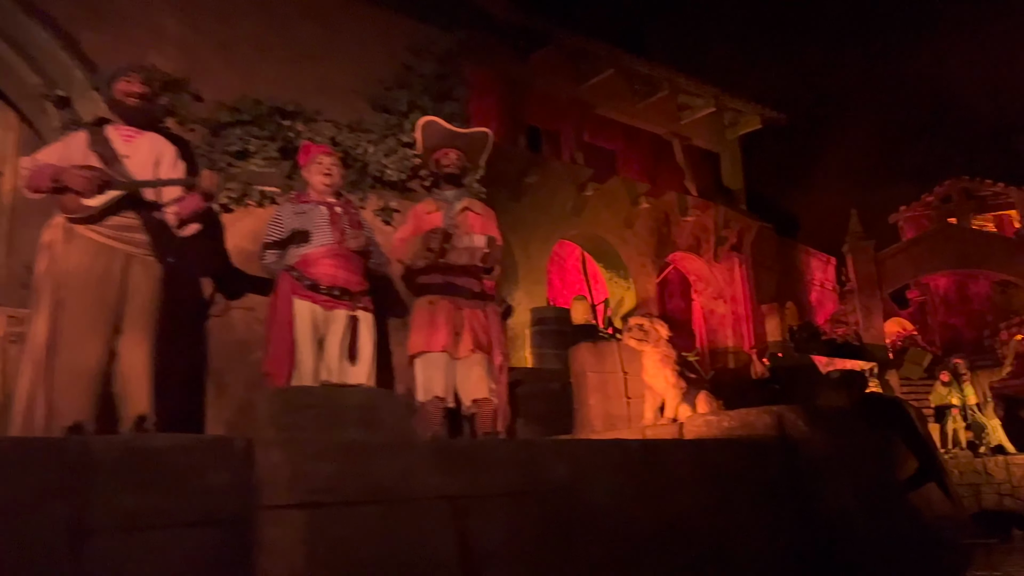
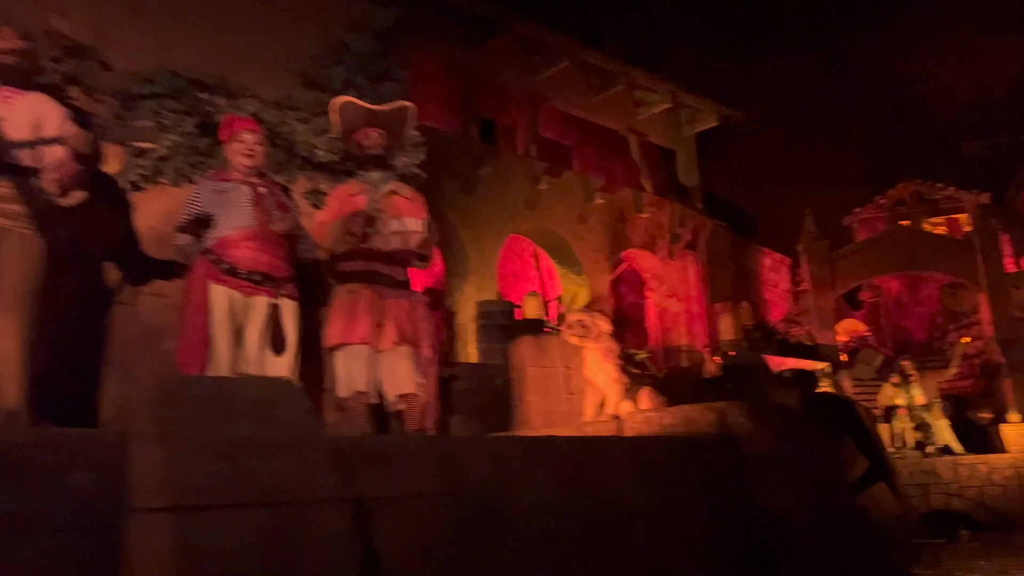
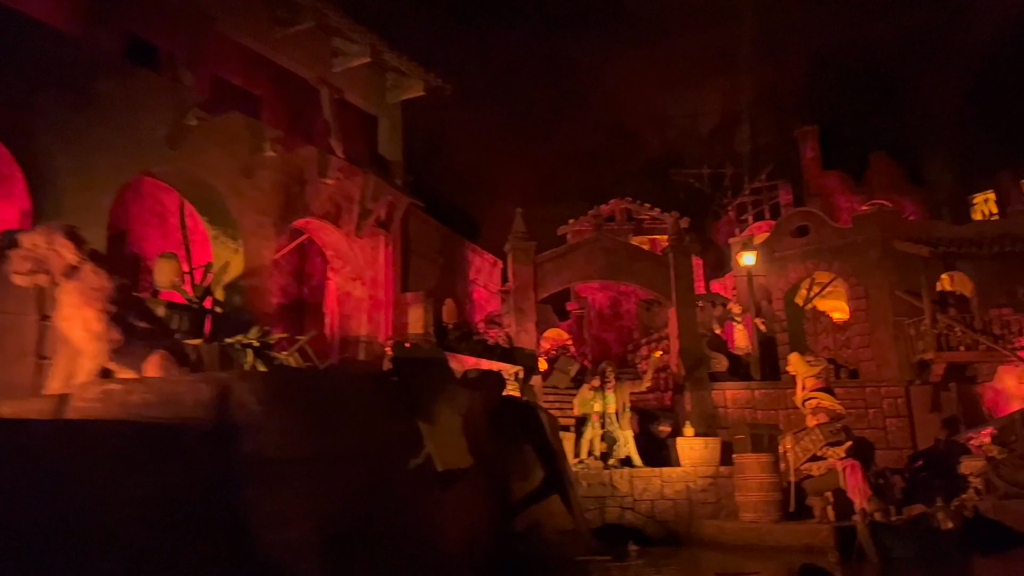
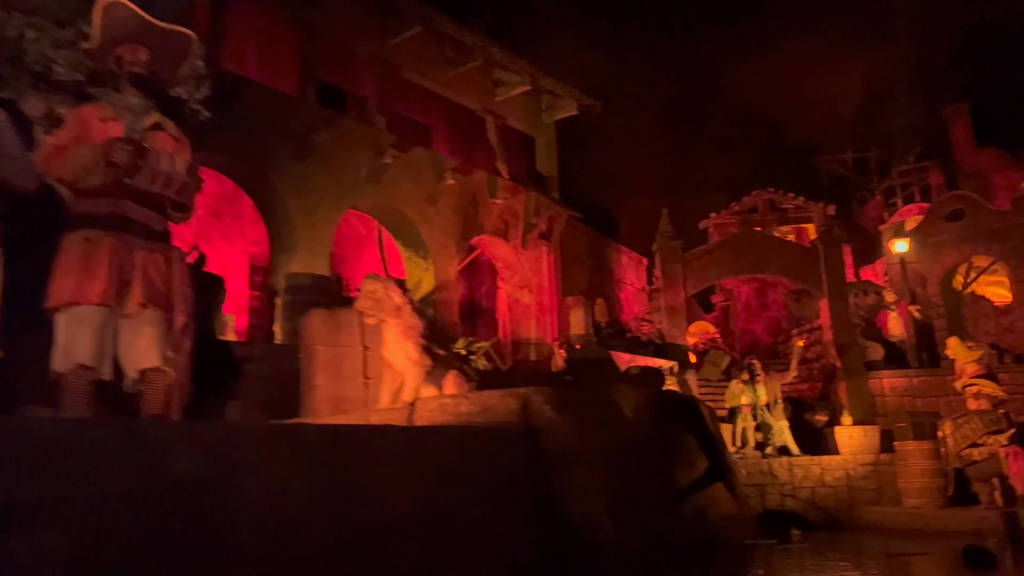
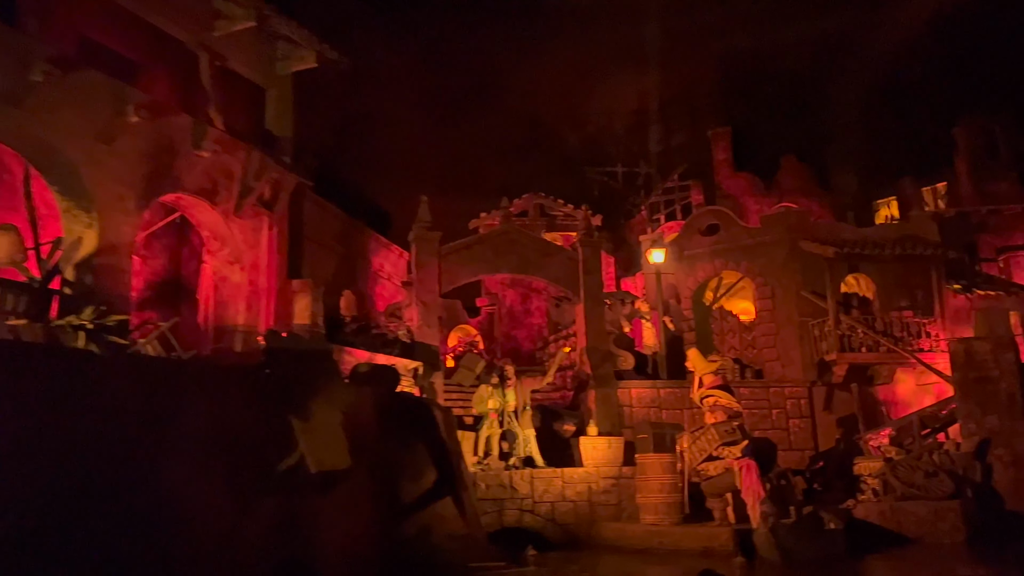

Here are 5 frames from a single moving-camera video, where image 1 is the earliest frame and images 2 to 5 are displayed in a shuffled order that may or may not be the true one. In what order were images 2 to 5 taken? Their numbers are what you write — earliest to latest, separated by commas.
2, 4, 3, 5
